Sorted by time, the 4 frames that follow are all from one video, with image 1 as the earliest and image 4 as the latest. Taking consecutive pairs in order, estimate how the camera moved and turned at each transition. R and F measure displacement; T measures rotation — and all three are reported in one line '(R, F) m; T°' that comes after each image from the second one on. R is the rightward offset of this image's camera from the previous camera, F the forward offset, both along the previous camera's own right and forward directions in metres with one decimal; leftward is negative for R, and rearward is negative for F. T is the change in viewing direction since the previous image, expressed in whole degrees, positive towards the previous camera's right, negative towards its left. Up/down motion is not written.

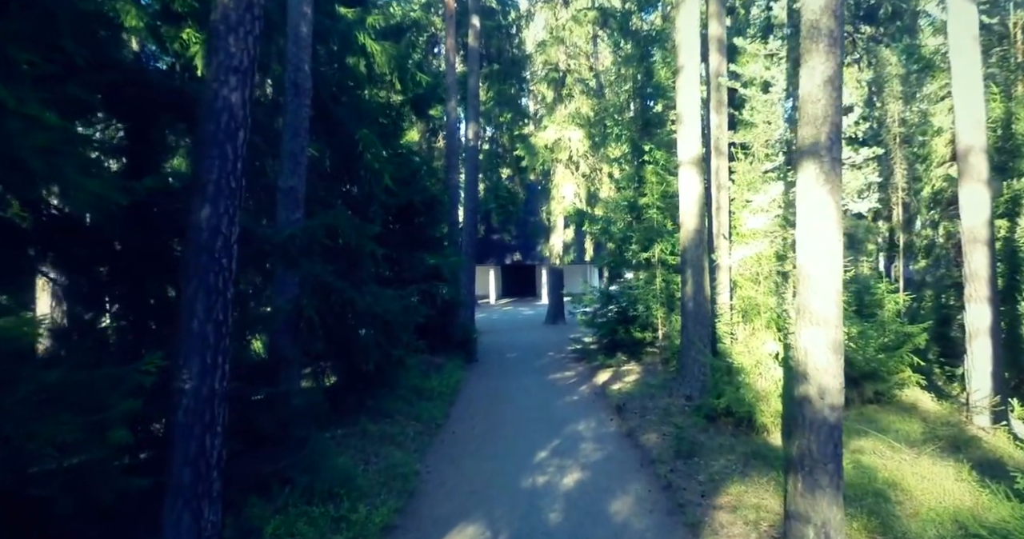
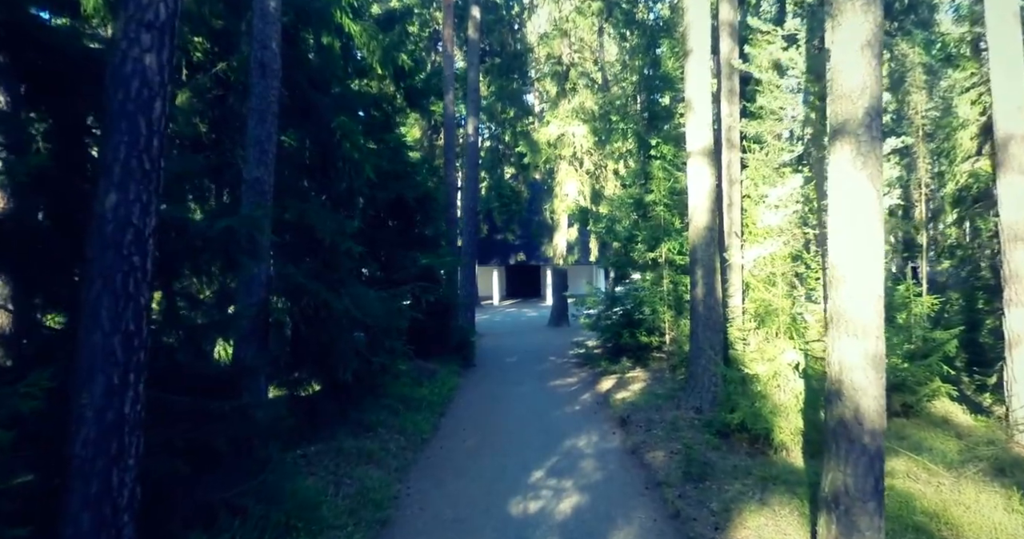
(+0.3, +0.9) m; -1°
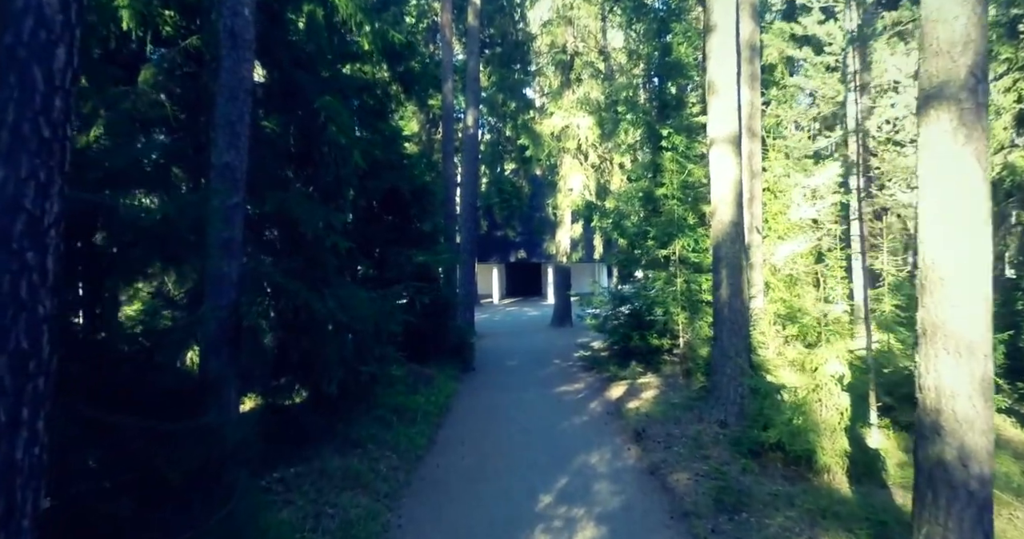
(-0.1, +1.0) m; 0°
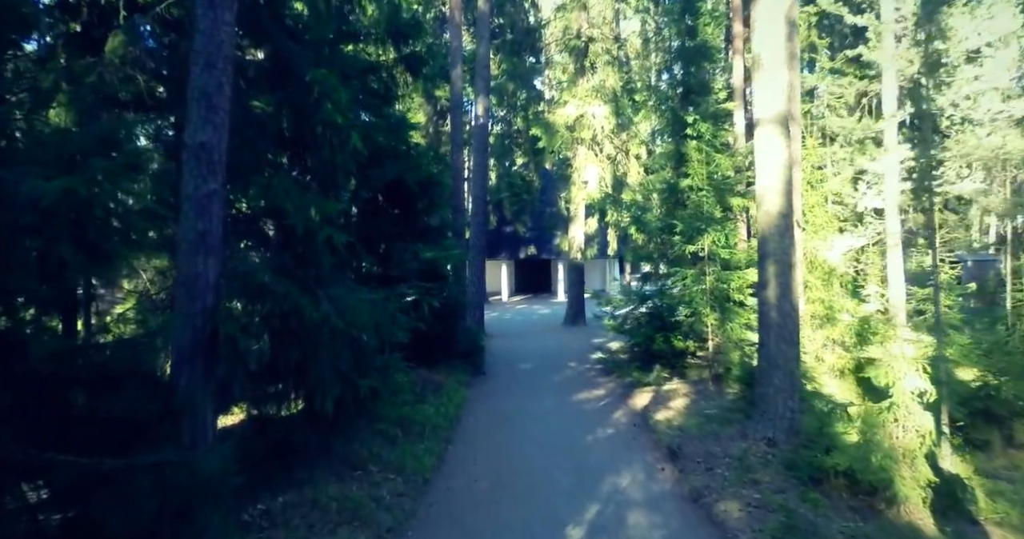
(-0.2, +1.1) m; -1°
